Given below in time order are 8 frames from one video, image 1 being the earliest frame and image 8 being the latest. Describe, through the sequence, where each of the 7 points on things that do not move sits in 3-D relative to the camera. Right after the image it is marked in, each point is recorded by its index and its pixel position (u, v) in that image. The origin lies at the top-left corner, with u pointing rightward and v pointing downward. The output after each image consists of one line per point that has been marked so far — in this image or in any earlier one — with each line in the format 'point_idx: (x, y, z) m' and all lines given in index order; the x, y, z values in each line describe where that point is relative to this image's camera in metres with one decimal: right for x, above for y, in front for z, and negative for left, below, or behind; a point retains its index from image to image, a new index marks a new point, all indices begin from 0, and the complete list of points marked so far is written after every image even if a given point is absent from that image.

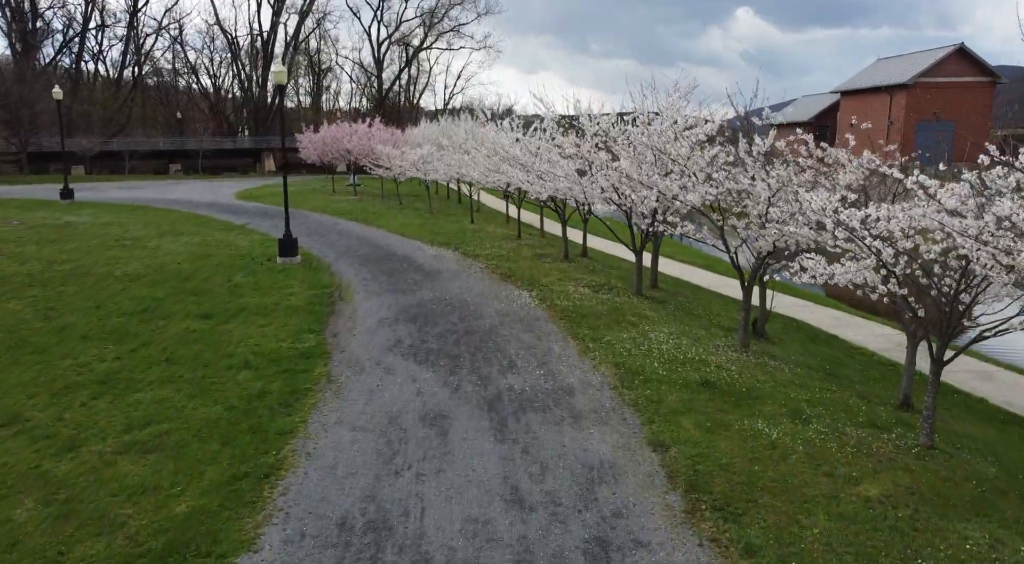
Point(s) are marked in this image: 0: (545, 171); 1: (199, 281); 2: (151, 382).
0: (+0.7, +2.3, +15.0) m
1: (-6.9, 0.0, +15.4) m
2: (-4.9, -1.3, +9.5) m
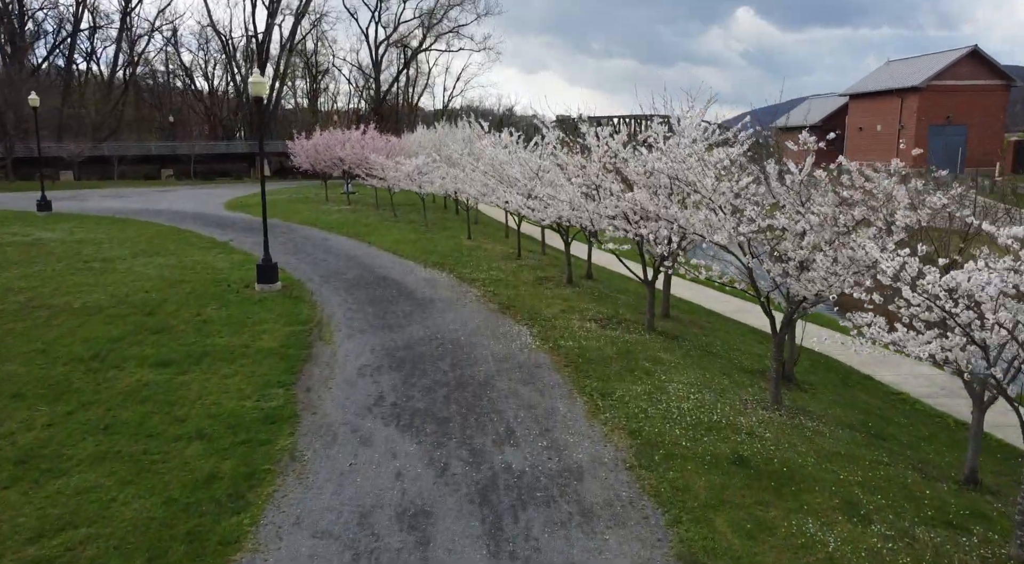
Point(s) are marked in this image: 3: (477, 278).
0: (+0.7, +1.7, +13.5) m
1: (-6.9, -0.6, +13.9) m
2: (-4.9, -2.0, +8.0) m
3: (-0.9, +0.1, +18.3) m
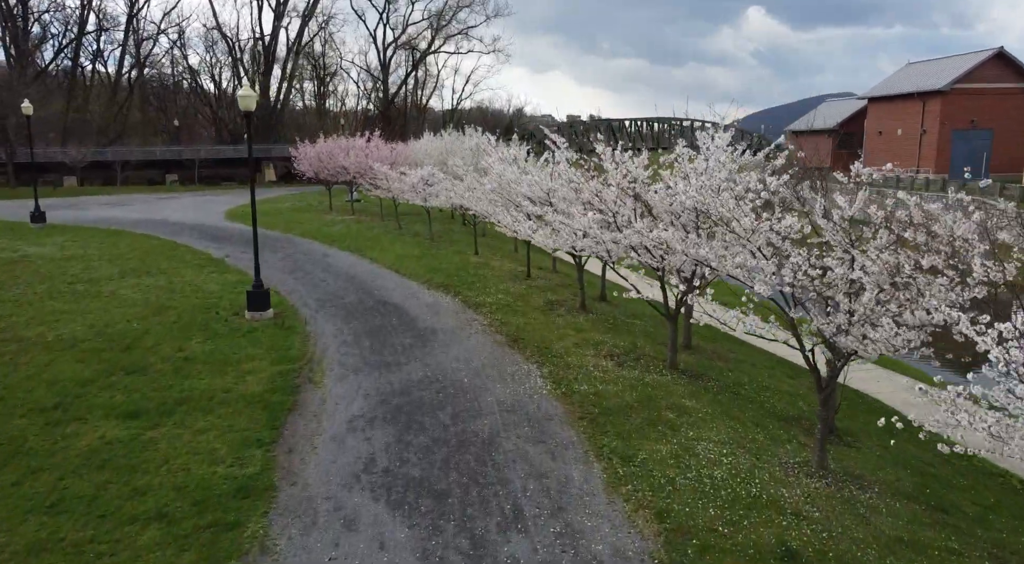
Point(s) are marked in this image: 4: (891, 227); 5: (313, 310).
0: (+0.8, +1.1, +12.3) m
1: (-6.7, -1.2, +12.8) m
2: (-4.8, -2.6, +6.9) m
3: (-0.7, -0.5, +17.1) m
4: (+4.6, +0.7, +8.5) m
5: (-4.6, -0.7, +16.2) m
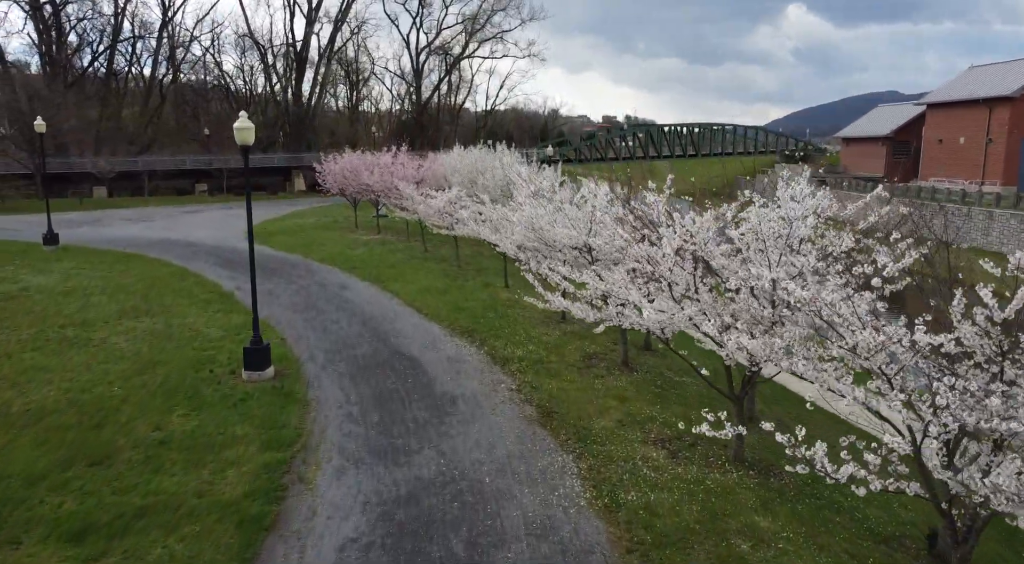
0: (+1.3, 0.0, +10.2) m
1: (-6.2, -2.3, +11.1) m
2: (-4.6, -3.6, +5.0) m
3: (0.0, -1.6, +15.1) m
4: (+4.9, -0.5, +6.2) m
5: (-3.9, -1.7, +14.3) m
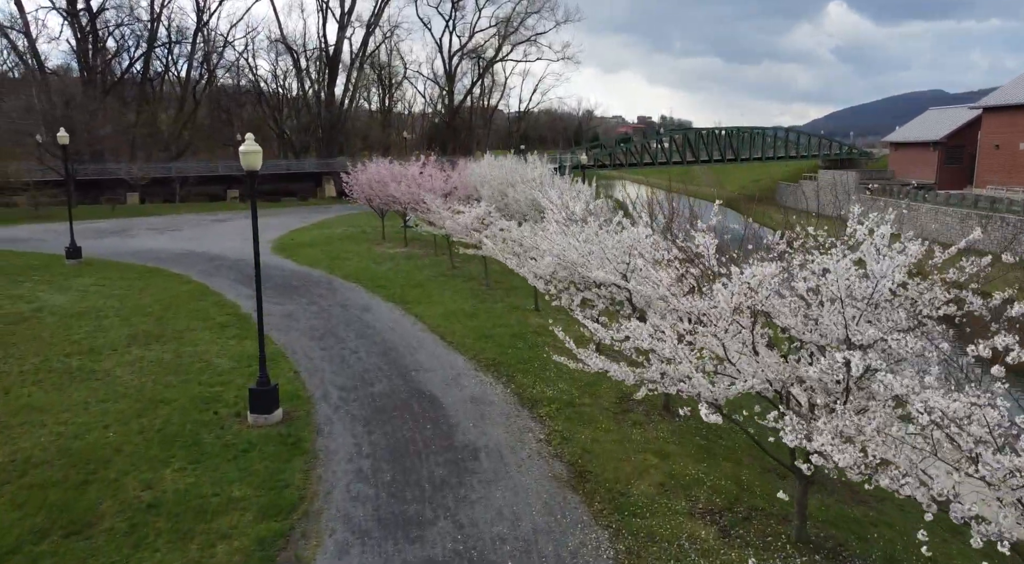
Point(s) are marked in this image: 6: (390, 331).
0: (+1.6, -0.7, +8.8) m
1: (-5.8, -2.9, +10.1) m
2: (-4.5, -4.3, +4.0) m
3: (+0.6, -2.3, +13.8) m
4: (+5.0, -1.2, +4.7) m
5: (-3.4, -2.3, +13.2) m
6: (-3.2, -1.3, +18.6) m
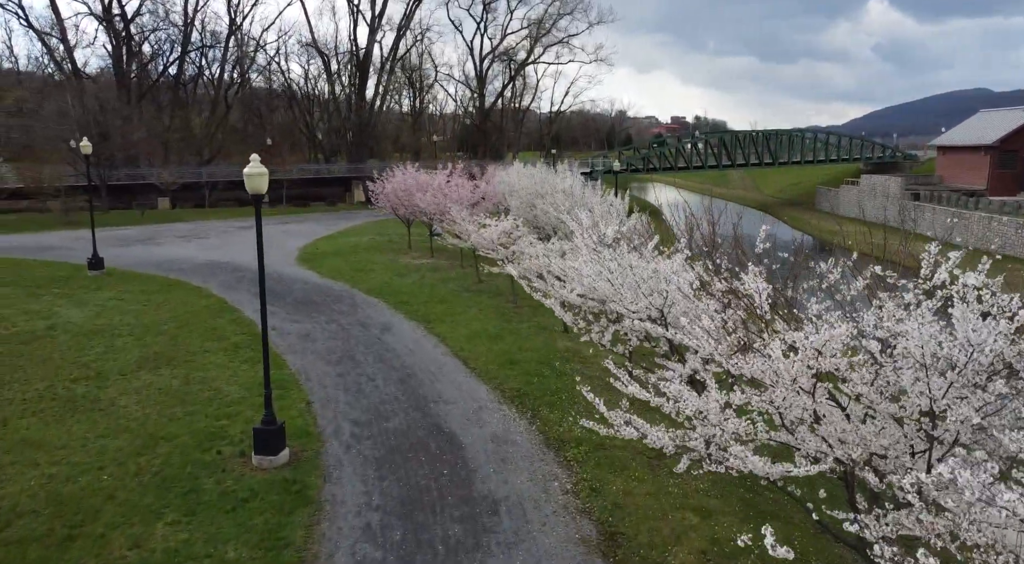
0: (+1.9, -1.3, +7.7) m
1: (-5.6, -3.4, +9.3) m
2: (-4.5, -4.8, +3.1) m
3: (+1.0, -2.8, +12.7) m
4: (+5.1, -1.7, +3.4) m
5: (-3.0, -2.9, +12.3) m
6: (-2.6, -1.8, +17.7) m
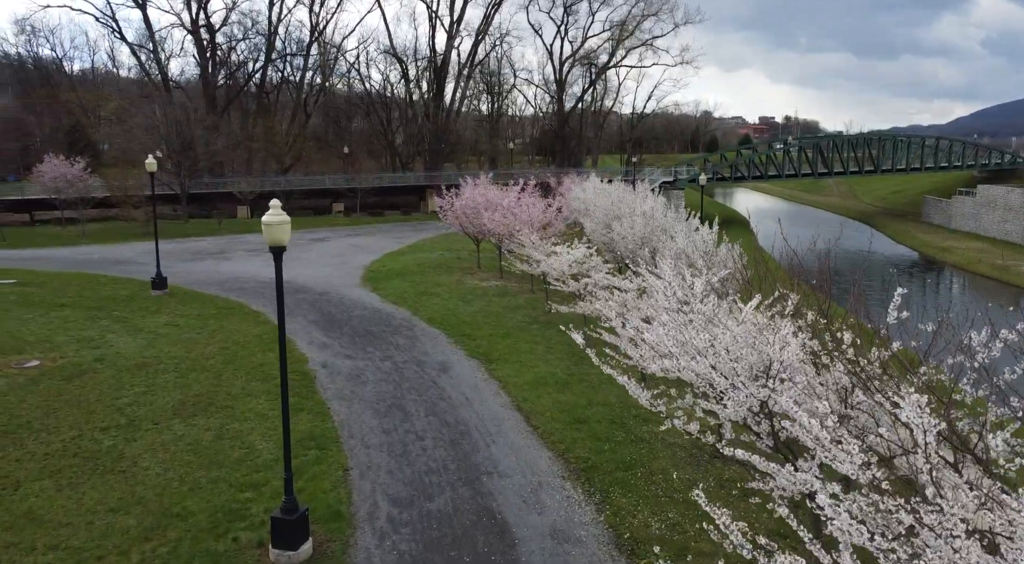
0: (+2.3, -2.3, +5.4) m
1: (-5.0, -4.2, +7.8) m
2: (-4.6, -5.6, +1.6) m
3: (+2.0, -3.8, +10.5) m
4: (+5.0, -2.8, +0.8) m
5: (-2.0, -3.8, +10.5) m
6: (-1.0, -2.7, +15.8) m
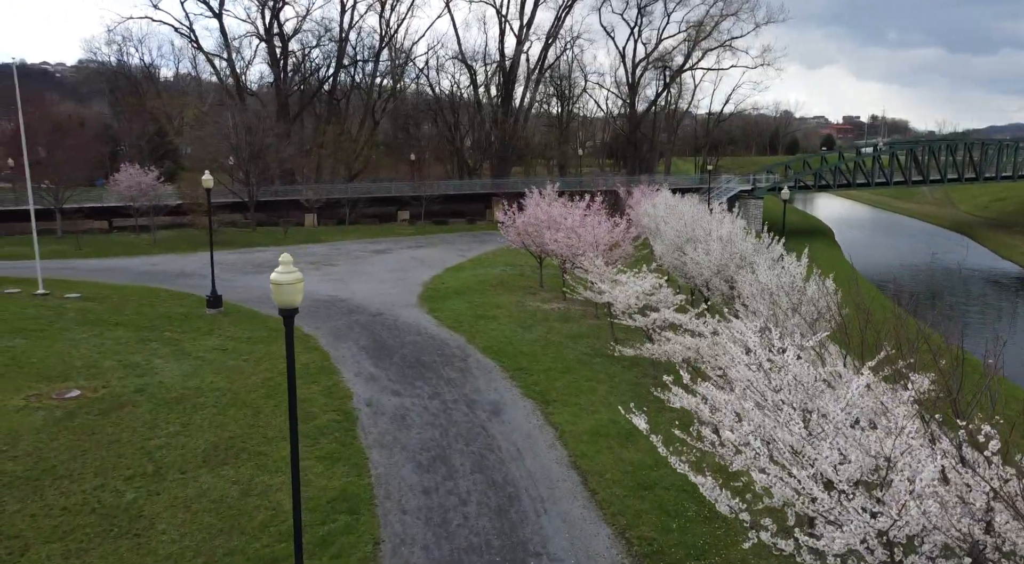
0: (+2.4, -3.1, +3.6) m
1: (-4.6, -5.0, +6.7) m
2: (-4.9, -6.4, +0.4) m
3: (+2.6, -4.7, +8.6) m
4: (+4.6, -3.7, -1.3) m
5: (-1.4, -4.6, +9.1) m
6: (+0.1, -3.6, +14.2) m
